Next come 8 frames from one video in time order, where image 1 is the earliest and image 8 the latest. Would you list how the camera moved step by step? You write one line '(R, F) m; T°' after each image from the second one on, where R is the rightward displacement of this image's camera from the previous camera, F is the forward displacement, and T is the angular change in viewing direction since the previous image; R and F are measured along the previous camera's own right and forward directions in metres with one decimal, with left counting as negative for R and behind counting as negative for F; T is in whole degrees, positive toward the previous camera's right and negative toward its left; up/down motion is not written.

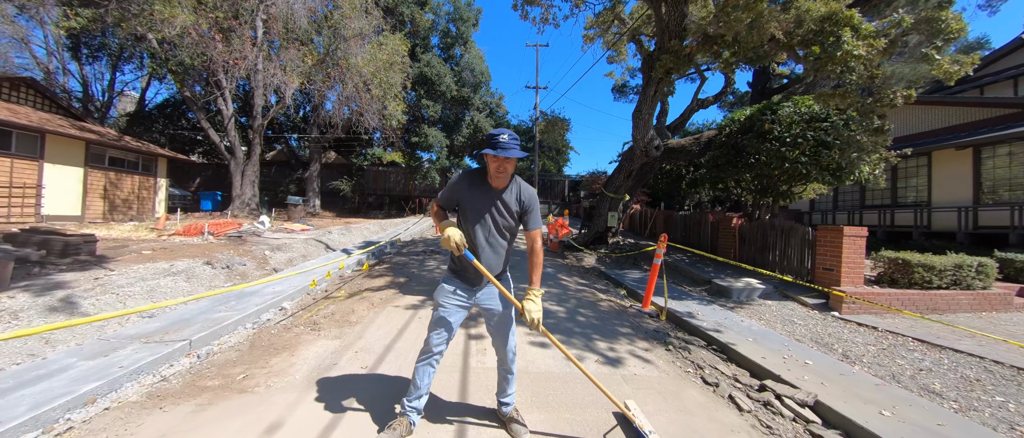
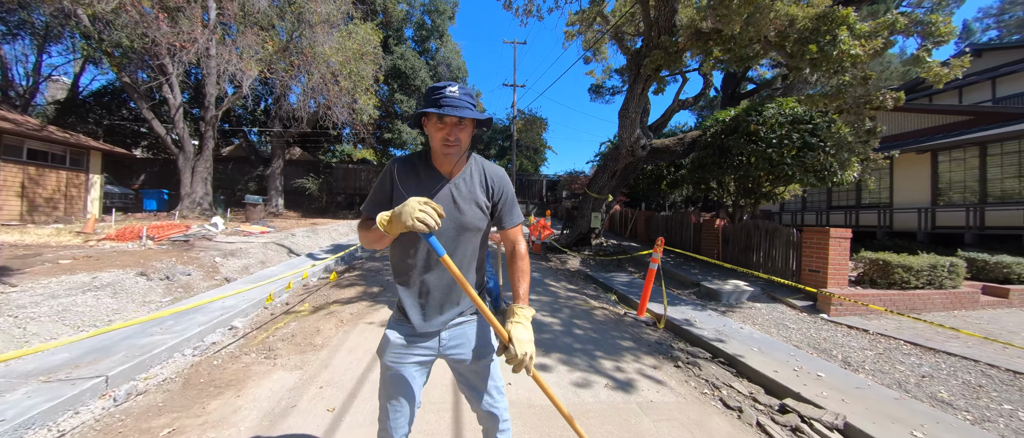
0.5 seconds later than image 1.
(-0.2, +0.5) m; +4°
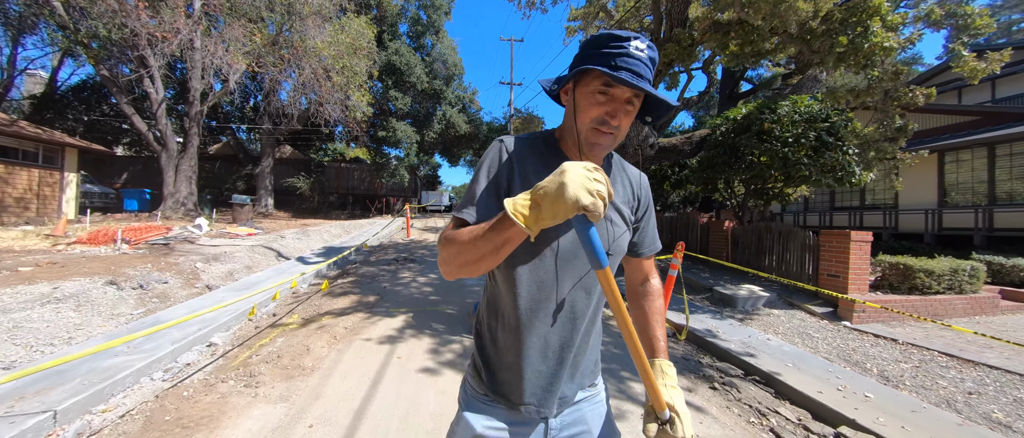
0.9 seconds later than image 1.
(-0.2, +0.4) m; +1°
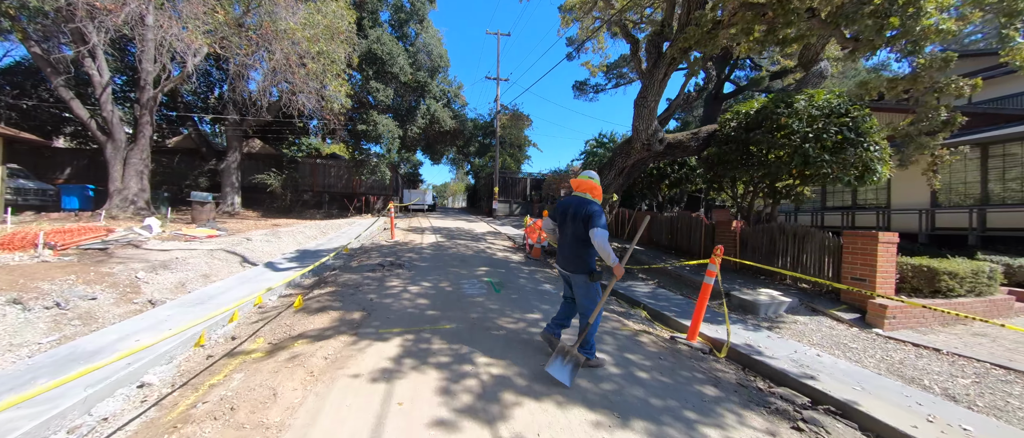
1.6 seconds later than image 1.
(-0.4, +0.7) m; +3°
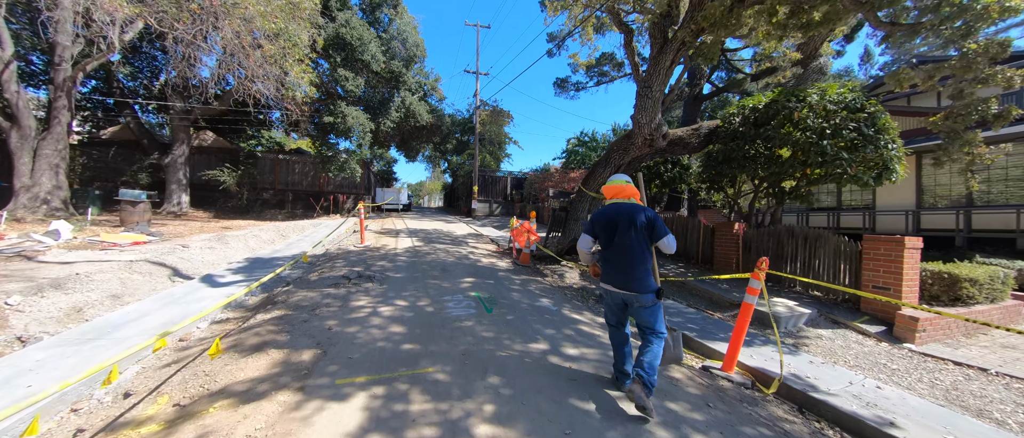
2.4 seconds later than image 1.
(-0.2, +0.9) m; +4°
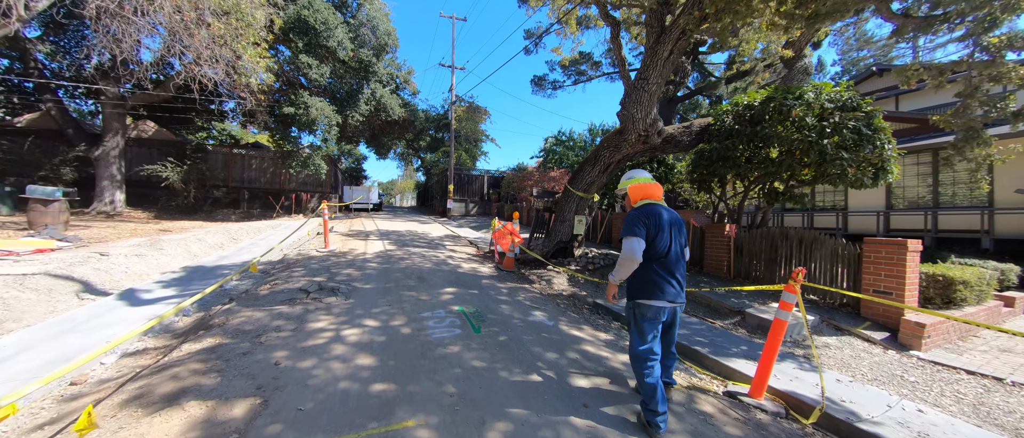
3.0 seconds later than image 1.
(-0.2, +0.6) m; +5°
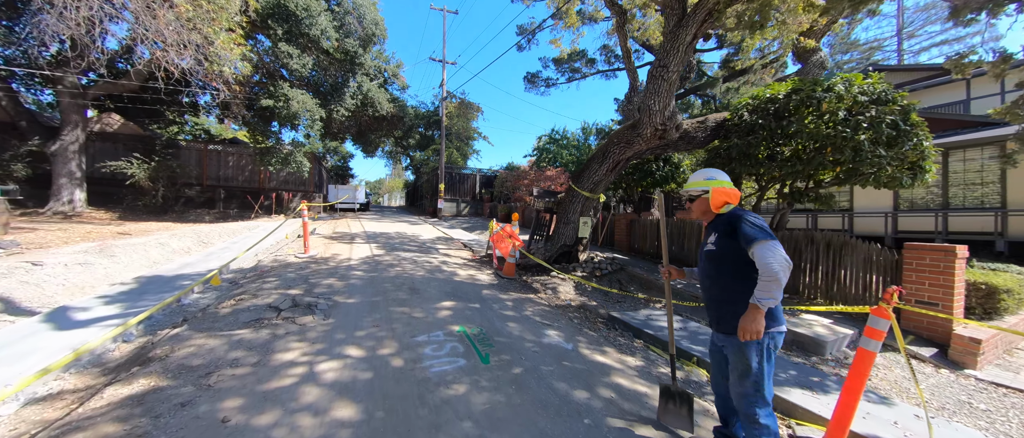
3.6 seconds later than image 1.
(-0.2, +0.6) m; +2°
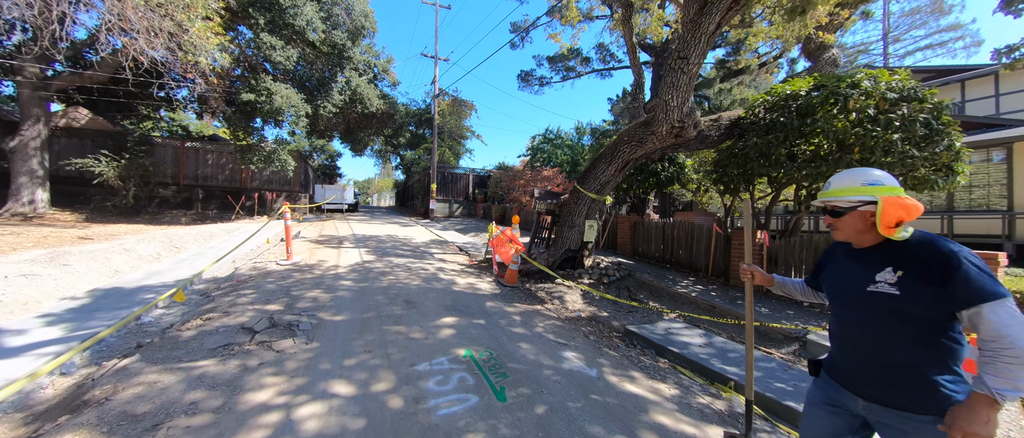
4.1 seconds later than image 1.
(-0.2, +0.5) m; +2°
